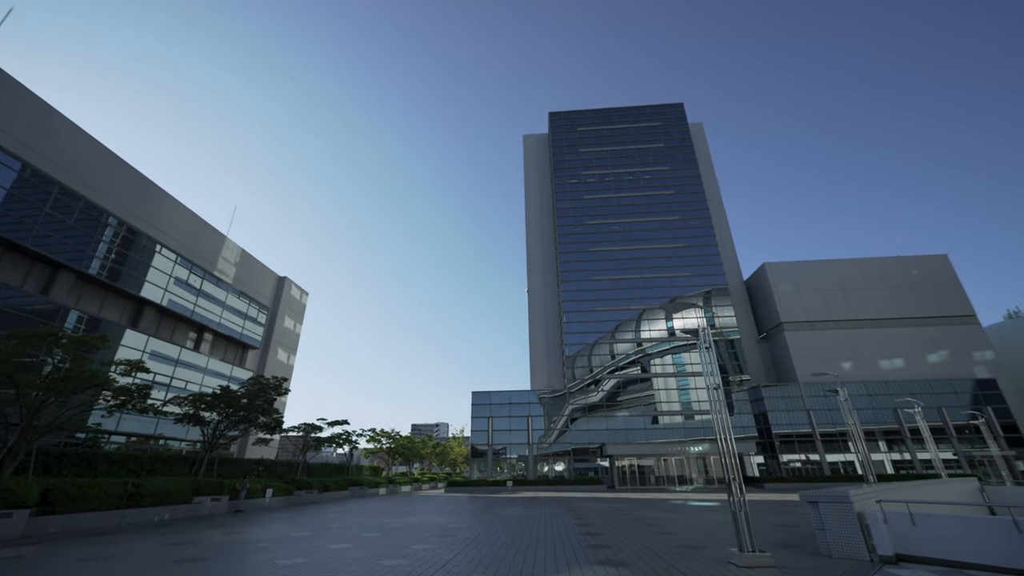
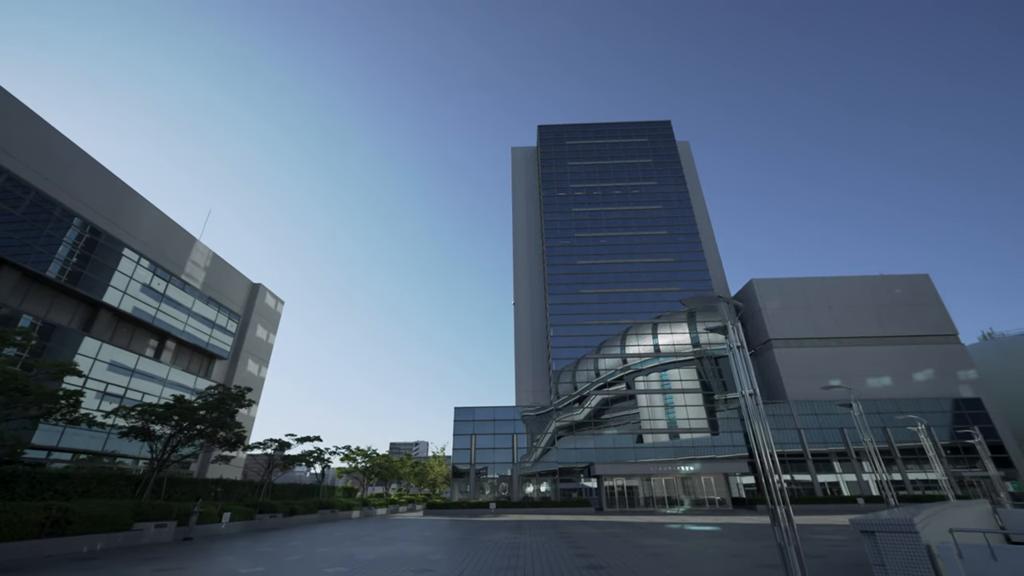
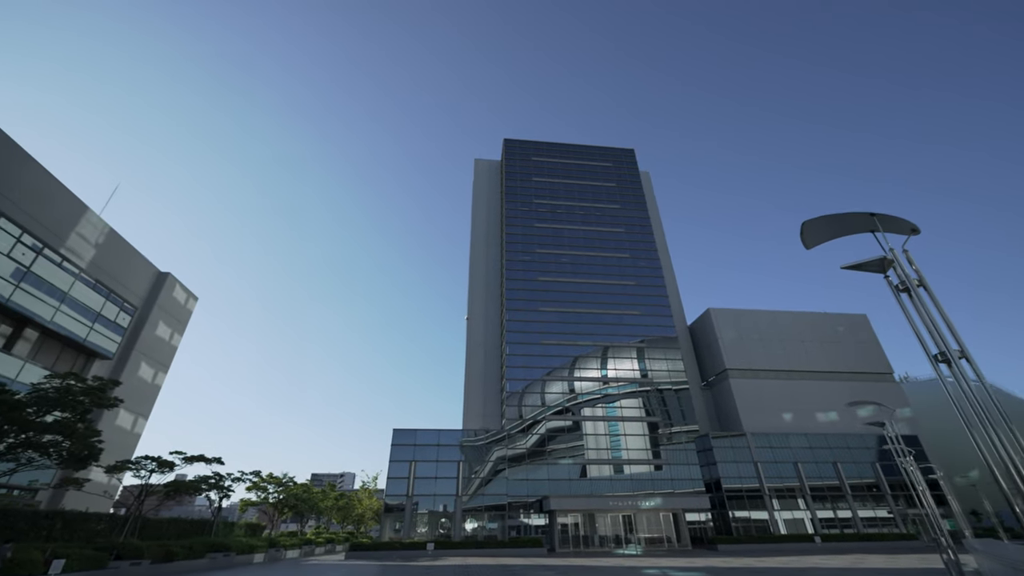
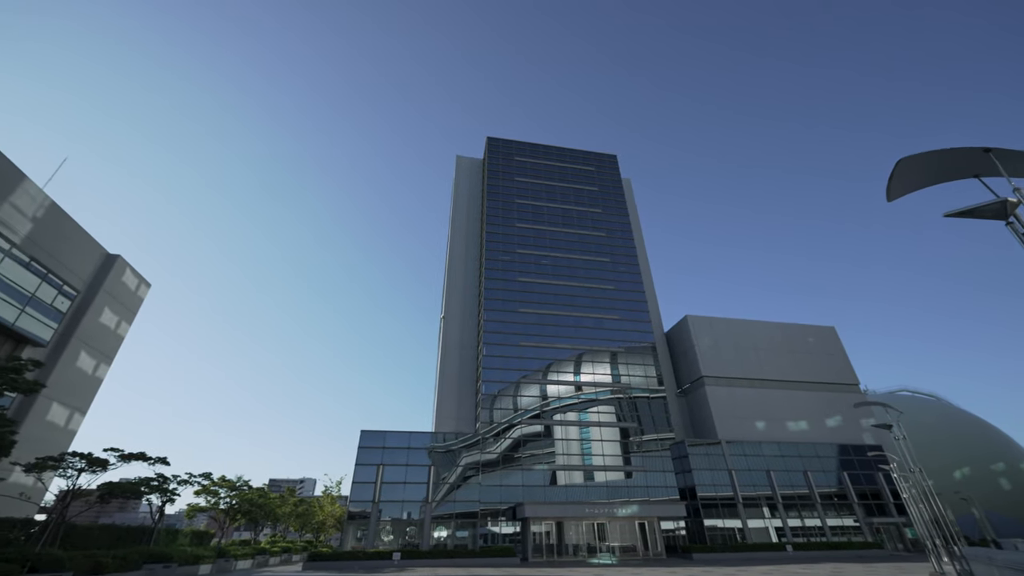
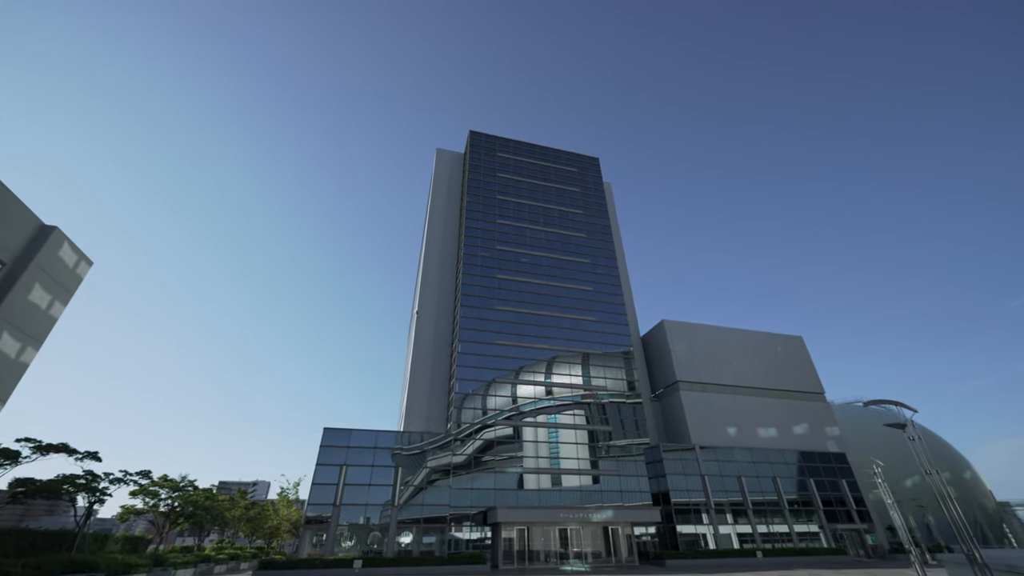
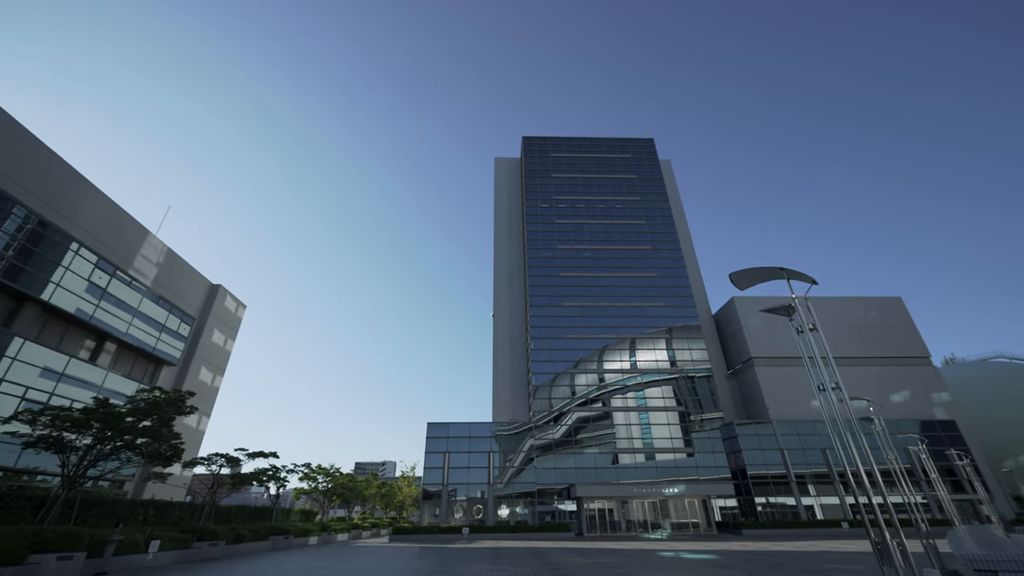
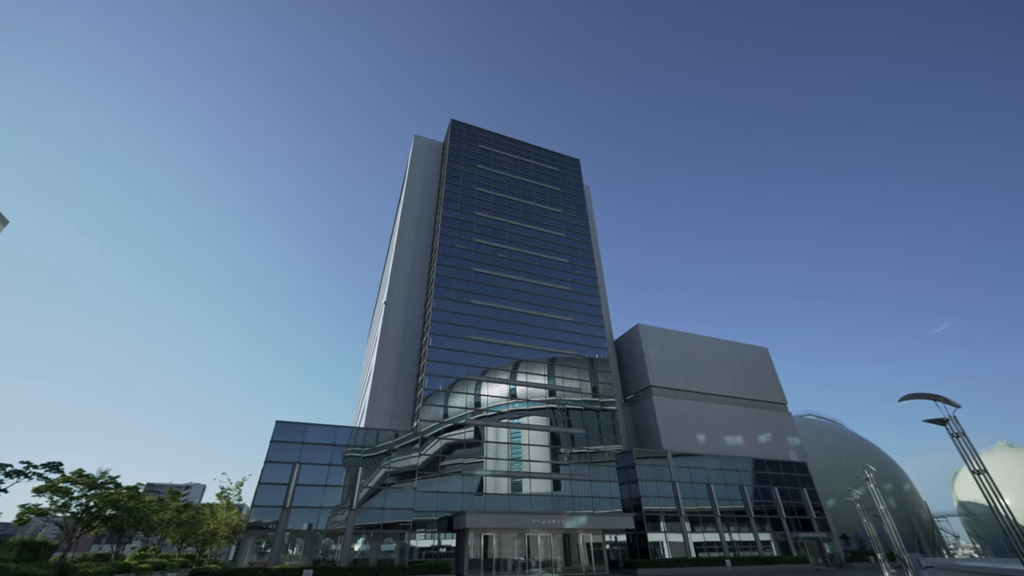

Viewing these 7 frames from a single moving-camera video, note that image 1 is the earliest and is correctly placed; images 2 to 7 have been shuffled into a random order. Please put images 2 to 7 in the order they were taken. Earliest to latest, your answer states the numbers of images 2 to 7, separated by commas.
2, 6, 3, 4, 5, 7
